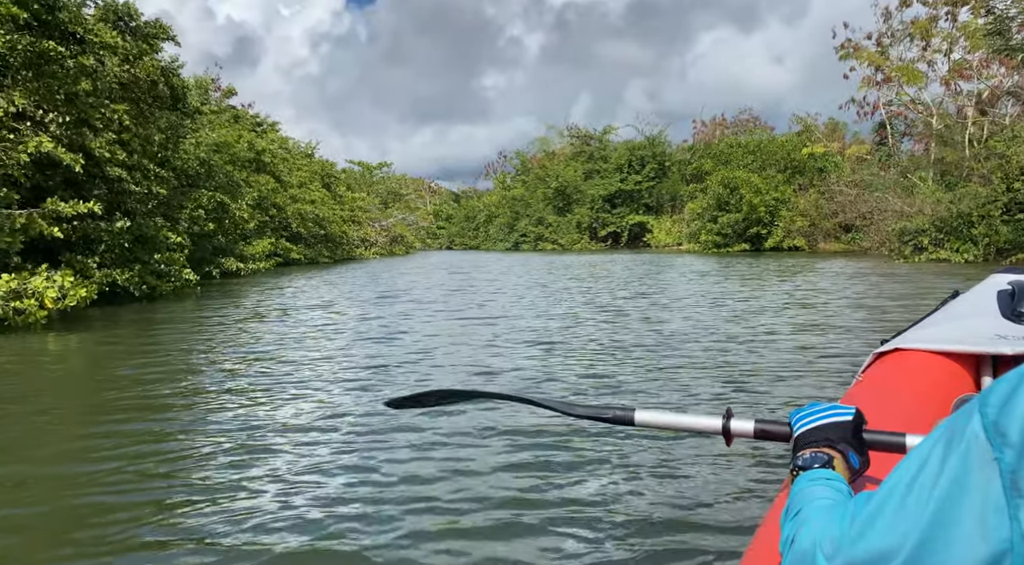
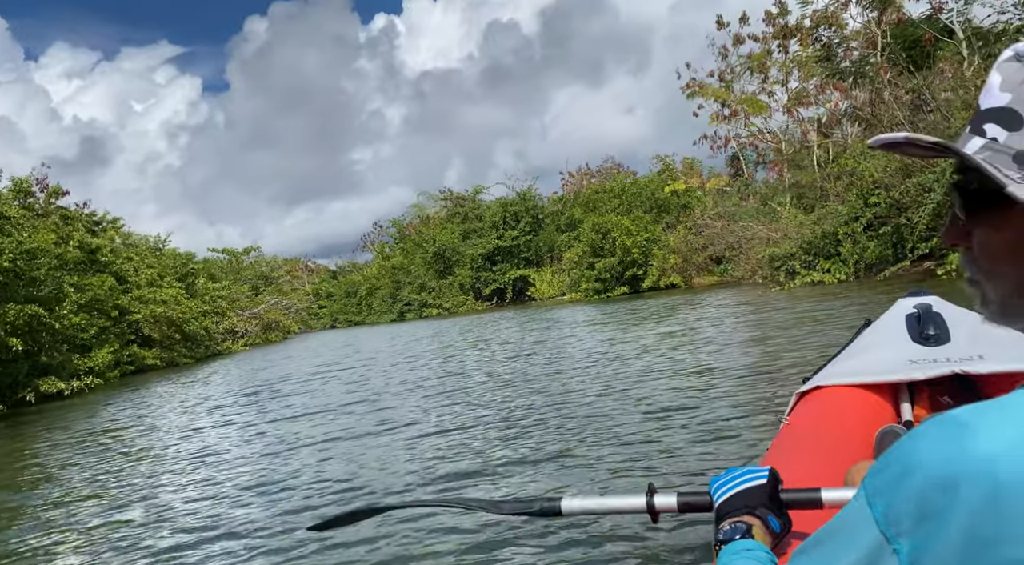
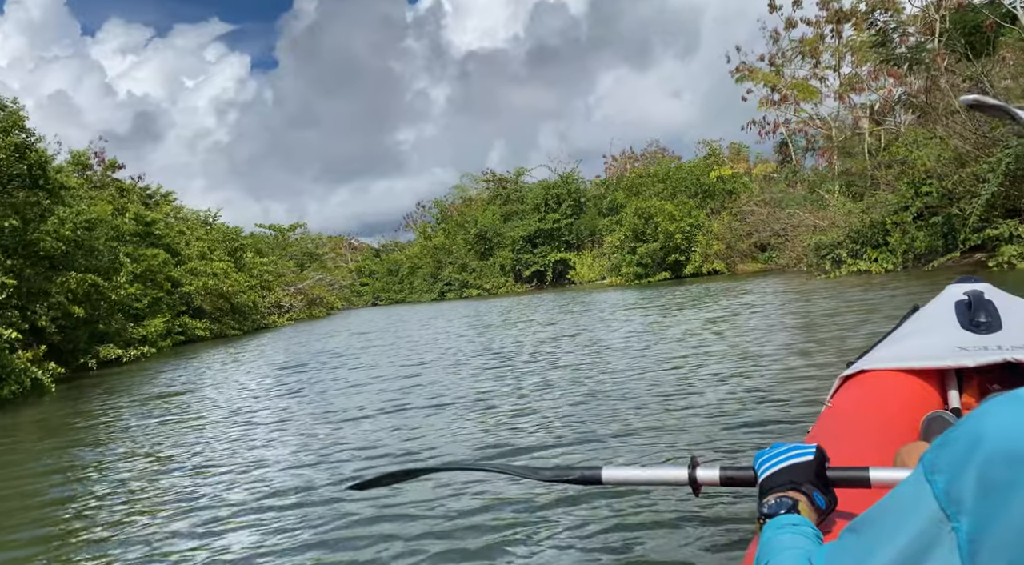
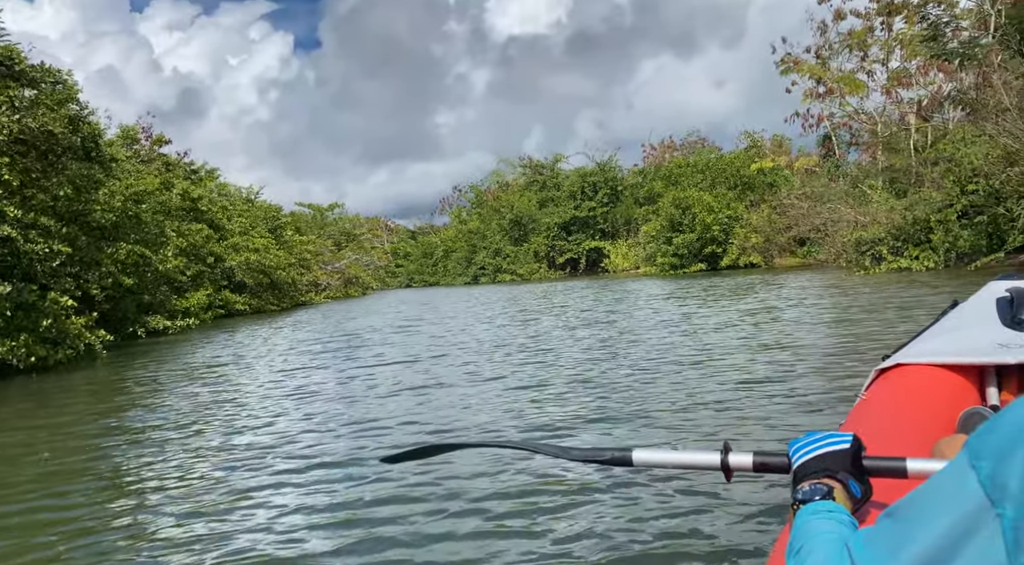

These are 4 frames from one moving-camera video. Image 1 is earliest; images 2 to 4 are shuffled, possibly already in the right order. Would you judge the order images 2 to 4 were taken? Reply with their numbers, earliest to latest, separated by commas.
4, 3, 2
